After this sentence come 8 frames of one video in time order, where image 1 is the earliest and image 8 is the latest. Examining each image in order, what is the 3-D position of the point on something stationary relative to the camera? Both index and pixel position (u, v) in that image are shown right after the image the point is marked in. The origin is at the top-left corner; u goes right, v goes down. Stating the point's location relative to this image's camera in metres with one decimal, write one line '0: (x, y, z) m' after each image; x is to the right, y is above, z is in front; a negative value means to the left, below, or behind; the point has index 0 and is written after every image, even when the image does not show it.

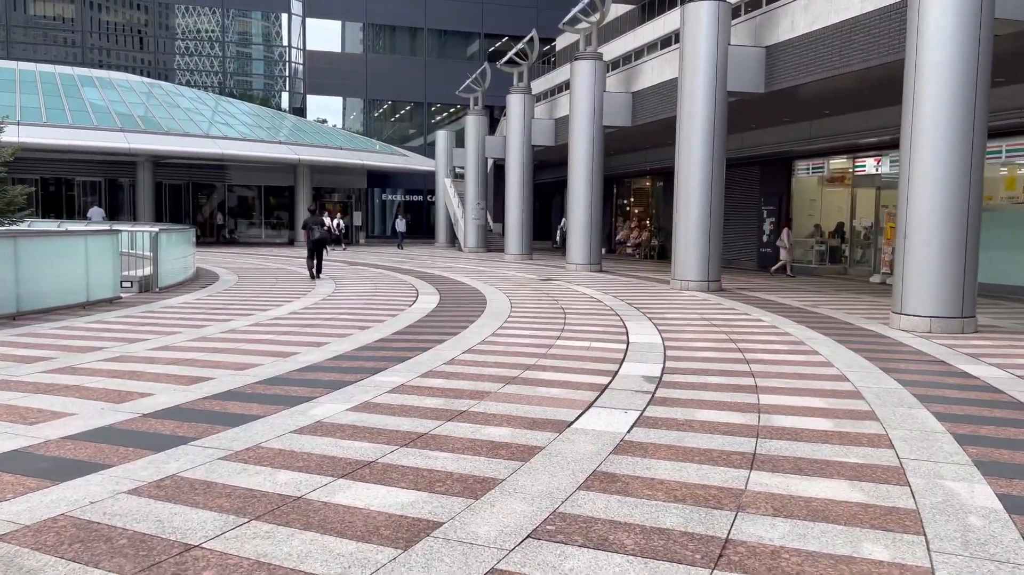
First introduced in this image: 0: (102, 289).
0: (-6.2, 0.0, +12.3) m
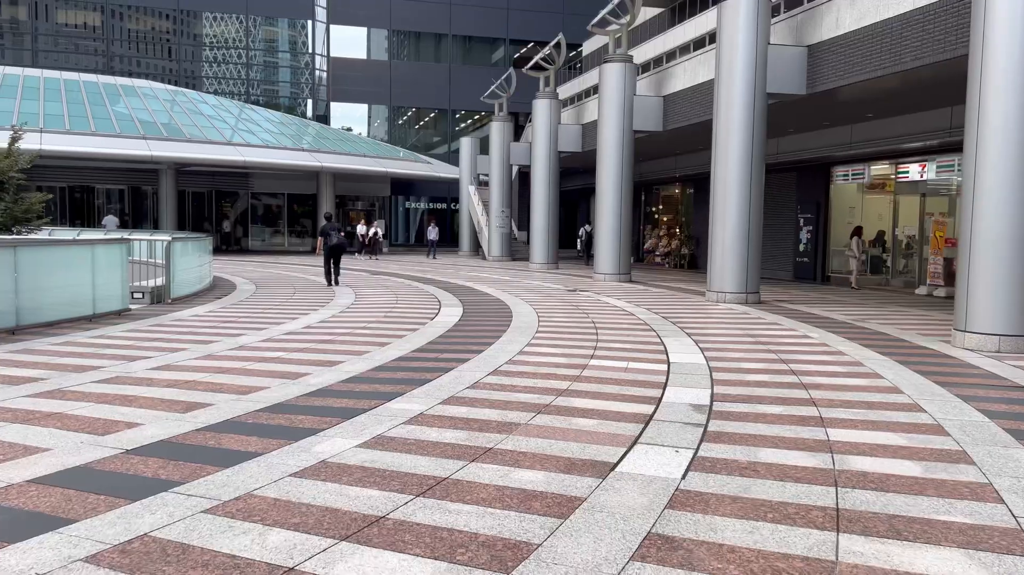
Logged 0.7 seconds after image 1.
0: (-5.8, -0.2, +11.7) m
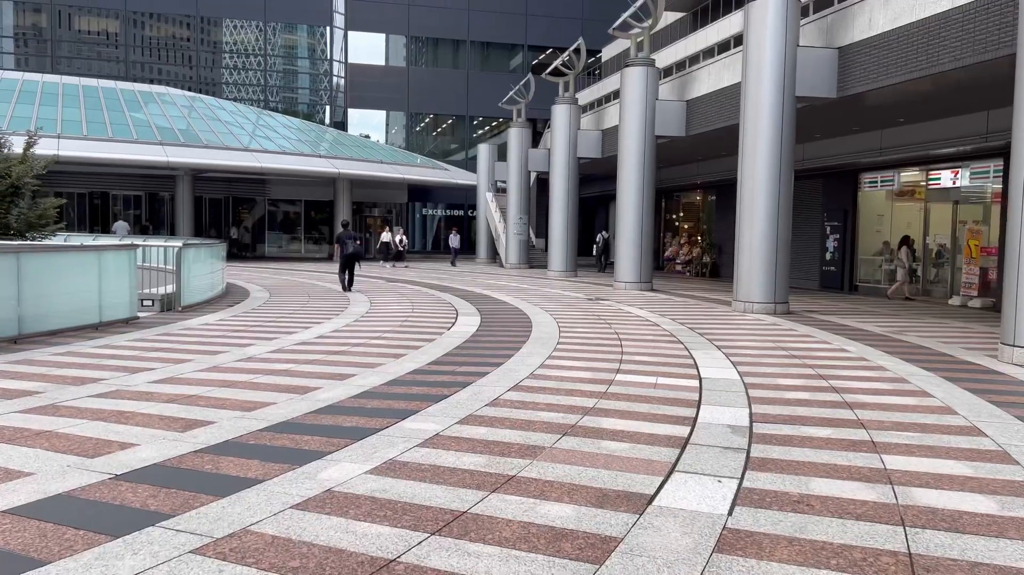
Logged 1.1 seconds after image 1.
0: (-5.5, -0.3, +11.3) m
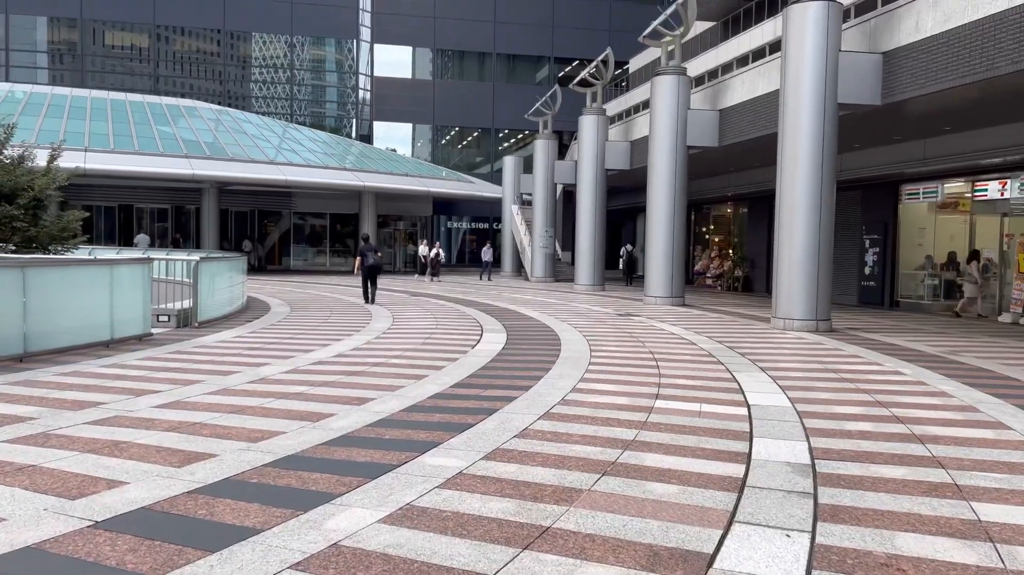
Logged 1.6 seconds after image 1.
0: (-5.1, -0.5, +10.9) m
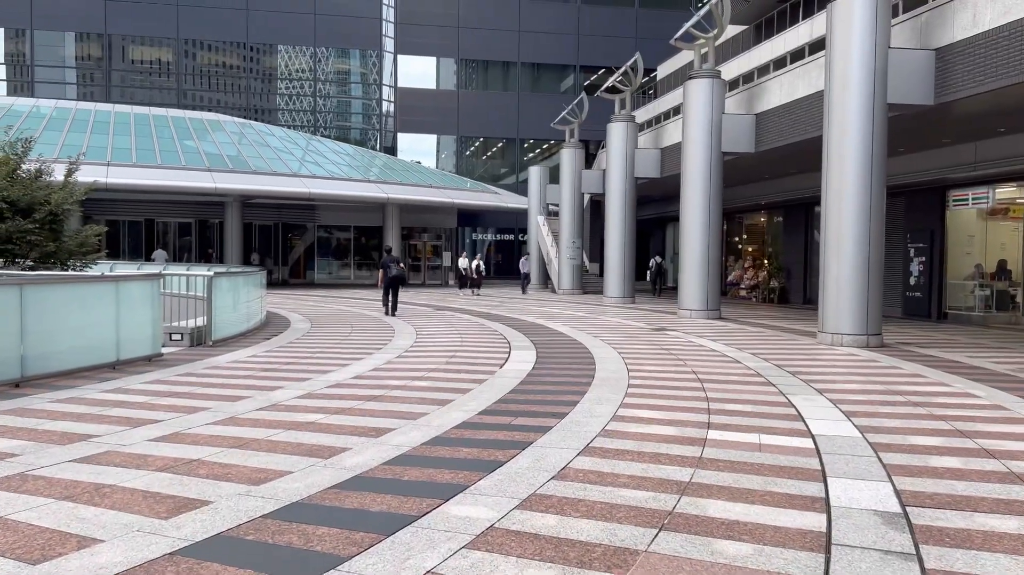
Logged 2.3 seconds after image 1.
0: (-4.7, -0.7, +10.3) m
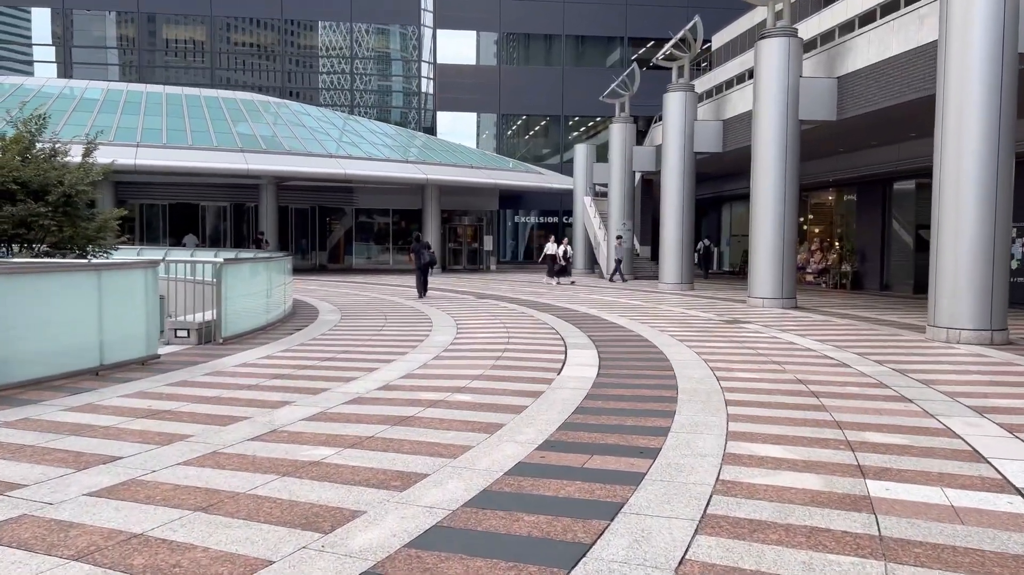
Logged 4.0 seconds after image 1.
0: (-4.1, -0.6, +8.7) m
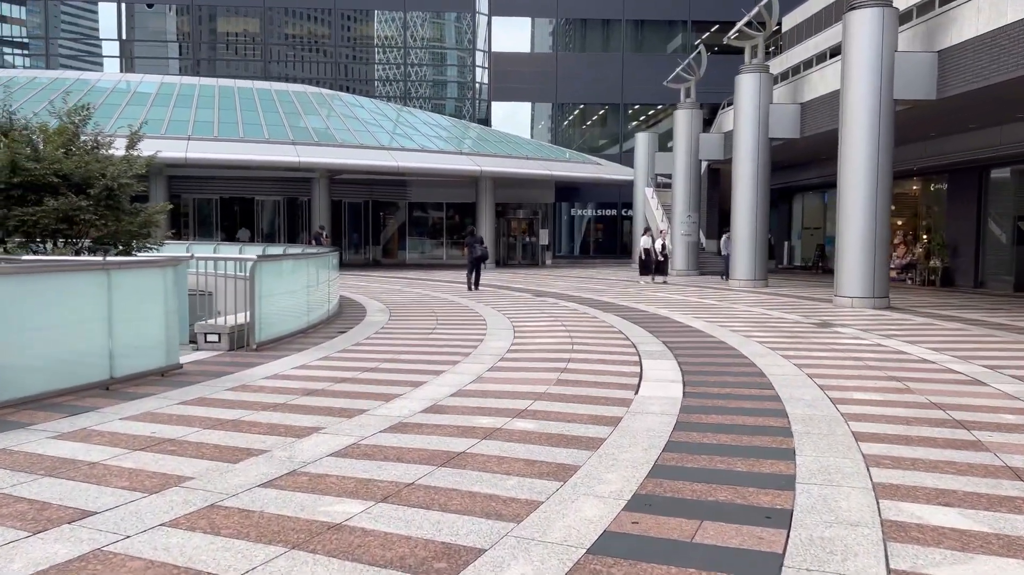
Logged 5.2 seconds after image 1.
0: (-3.4, -0.6, +7.7) m
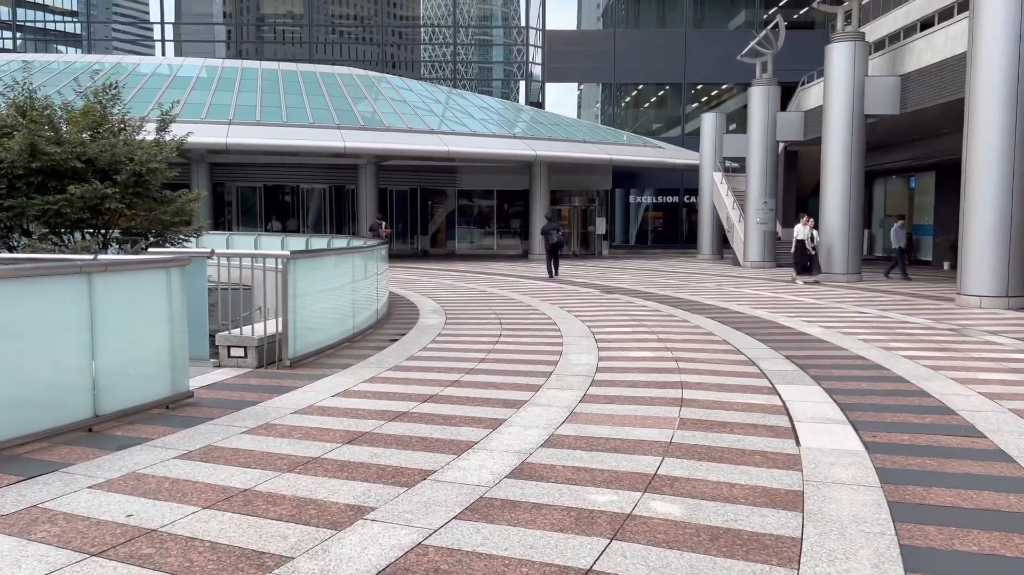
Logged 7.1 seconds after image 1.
0: (-2.7, -0.7, +6.0) m
